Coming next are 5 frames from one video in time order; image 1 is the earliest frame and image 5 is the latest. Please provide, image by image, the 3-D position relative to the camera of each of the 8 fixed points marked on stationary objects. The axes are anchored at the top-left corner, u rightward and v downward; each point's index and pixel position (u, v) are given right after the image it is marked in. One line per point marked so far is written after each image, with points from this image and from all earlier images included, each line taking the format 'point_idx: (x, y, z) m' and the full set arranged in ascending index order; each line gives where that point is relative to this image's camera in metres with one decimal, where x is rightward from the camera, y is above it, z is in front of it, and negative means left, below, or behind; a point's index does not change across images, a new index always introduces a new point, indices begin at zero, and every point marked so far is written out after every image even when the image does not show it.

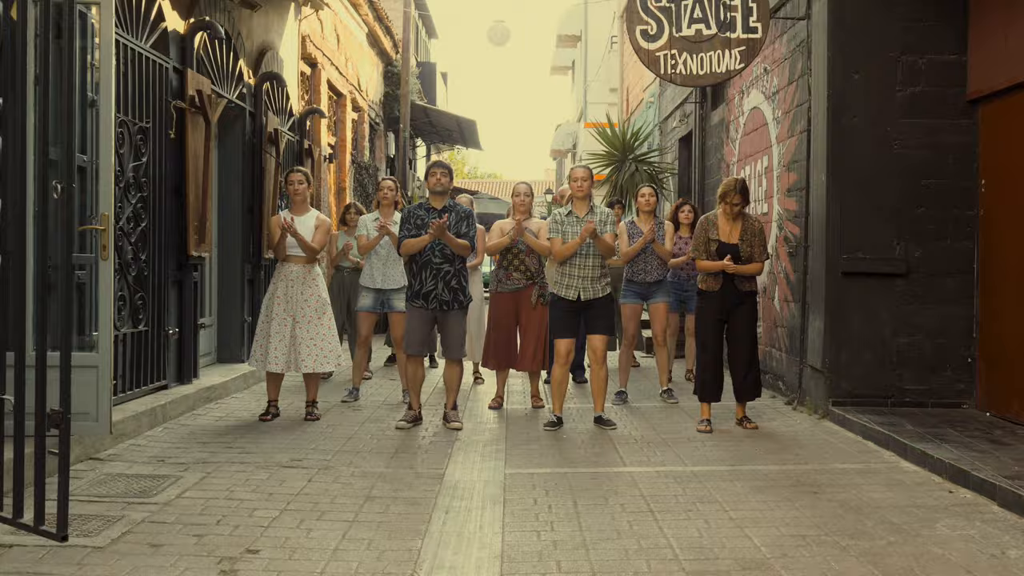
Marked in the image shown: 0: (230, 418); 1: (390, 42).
0: (-2.1, -1.0, +7.5) m
1: (-2.5, +4.9, +20.0) m
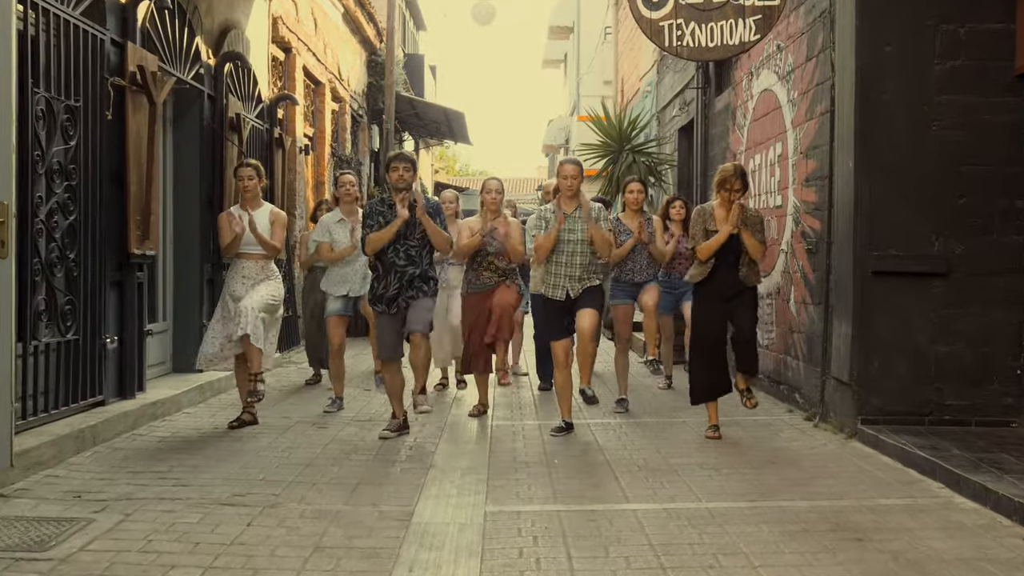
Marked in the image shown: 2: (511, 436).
0: (-2.2, -1.0, +6.6) m
1: (-2.7, +4.9, +19.0) m
2: (0.0, -1.0, +6.9) m
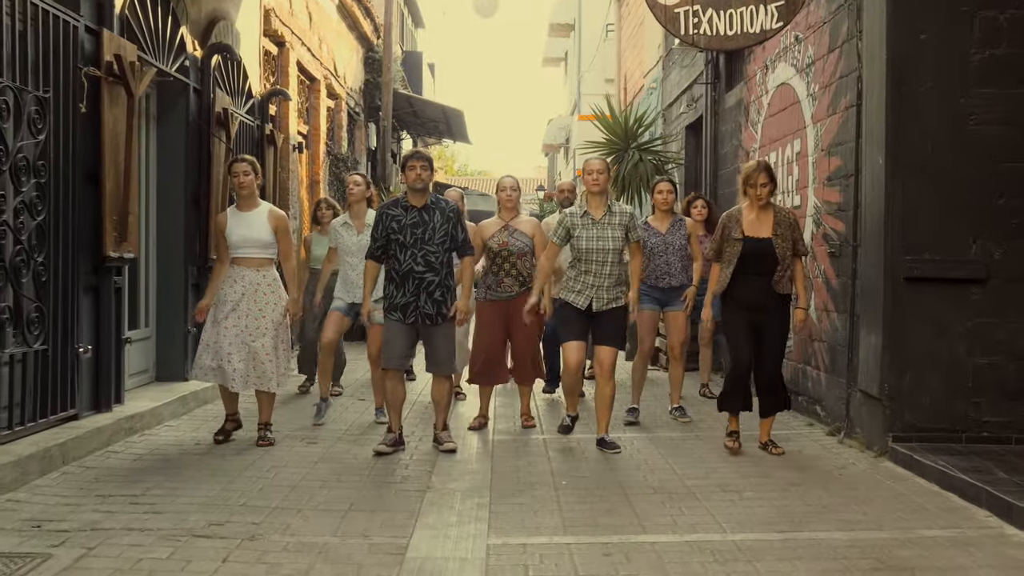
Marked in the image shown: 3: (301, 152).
0: (-2.2, -1.0, +6.1) m
1: (-2.7, +4.9, +18.6) m
2: (0.0, -1.1, +6.4) m
3: (-2.9, +1.8, +13.5) m
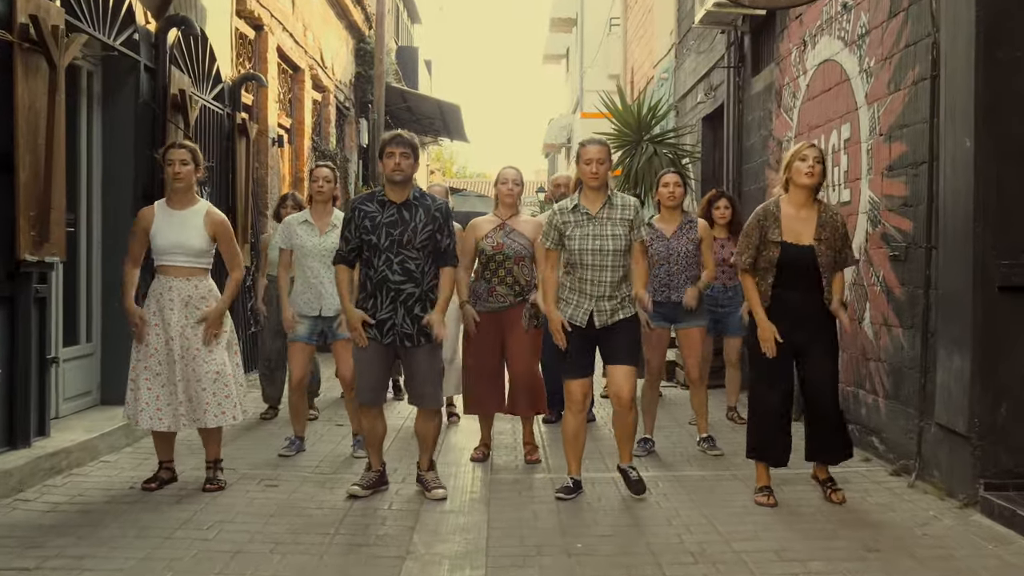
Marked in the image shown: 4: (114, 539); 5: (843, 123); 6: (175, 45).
0: (-2.2, -1.1, +5.0) m
1: (-2.7, +4.8, +17.5) m
2: (0.0, -1.1, +5.3) m
3: (-2.9, +1.8, +12.4) m
4: (-1.8, -1.1, +4.4) m
5: (+2.2, +1.1, +6.8) m
6: (-2.7, +1.9, +7.9) m
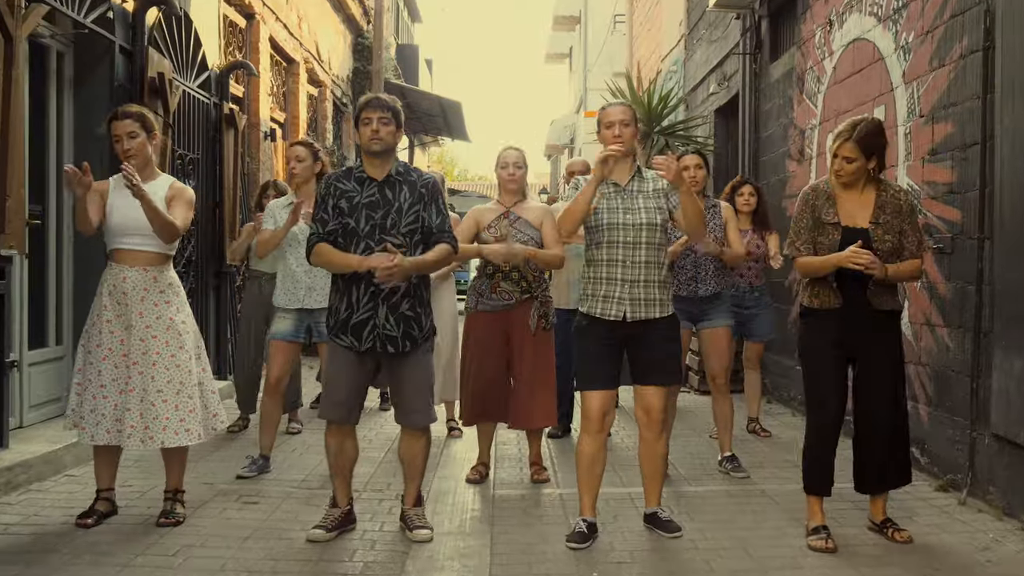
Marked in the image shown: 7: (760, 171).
0: (-2.2, -1.1, +4.5) m
1: (-2.6, +4.7, +16.9) m
2: (0.0, -1.1, +4.7) m
3: (-2.8, +1.7, +11.9) m
4: (-1.7, -1.1, +3.9) m
5: (+2.3, +1.1, +6.2) m
6: (-2.7, +1.9, +7.4) m
7: (+2.3, +1.1, +9.1) m
